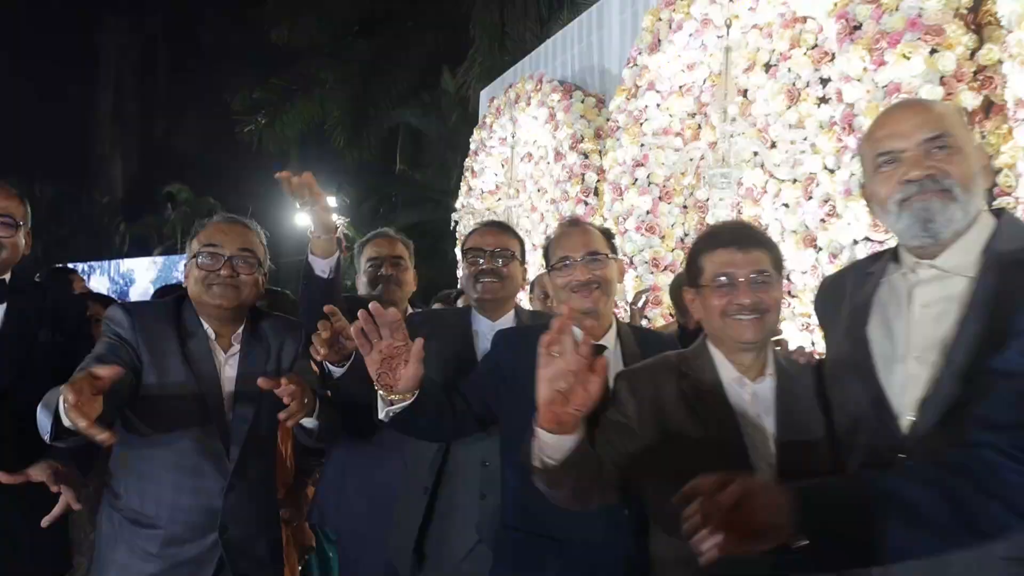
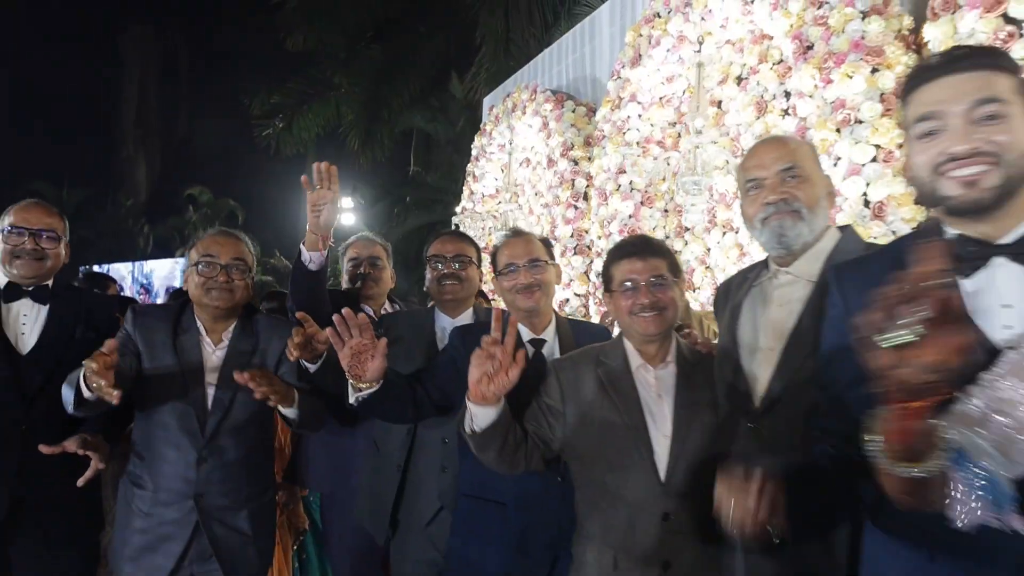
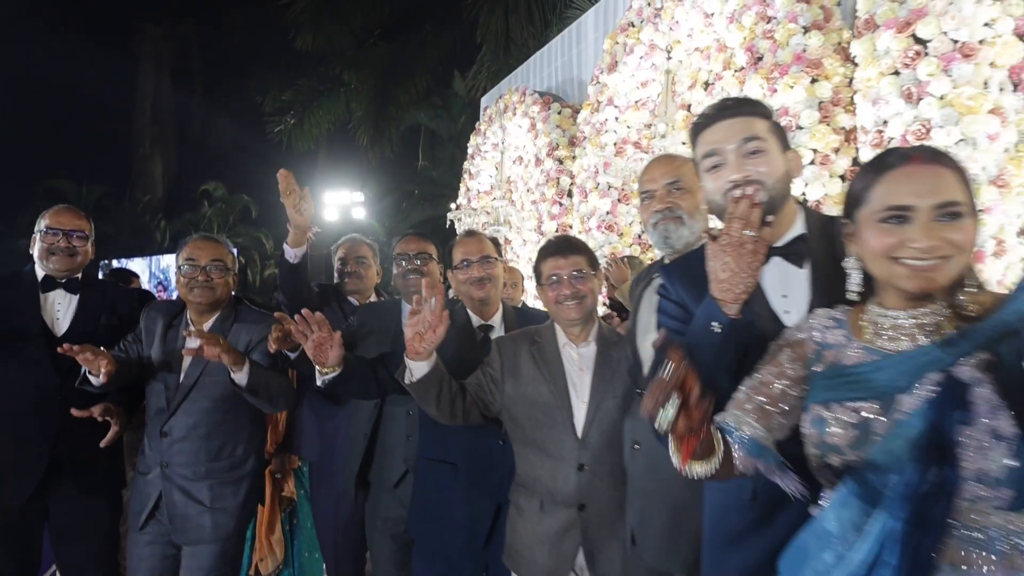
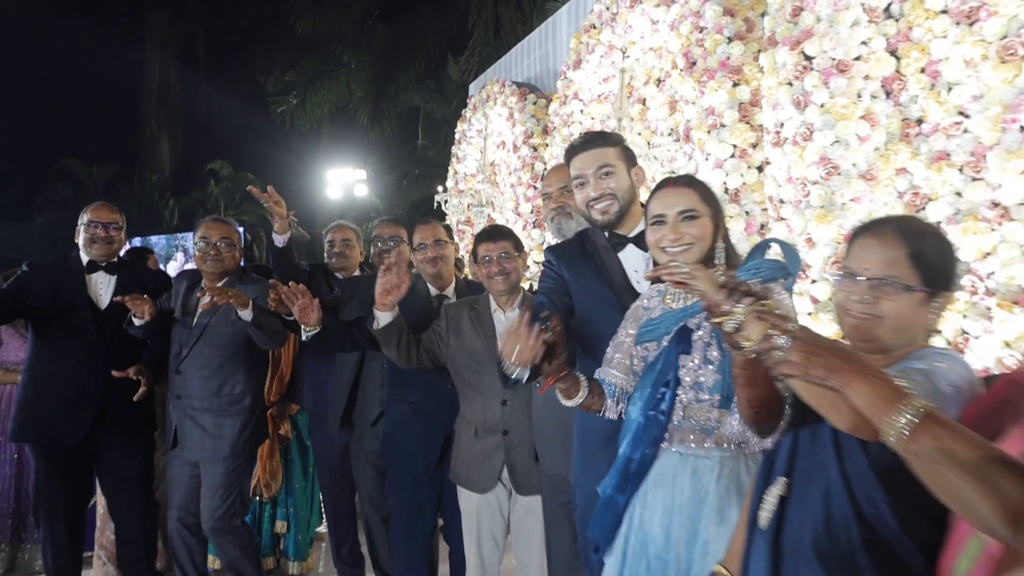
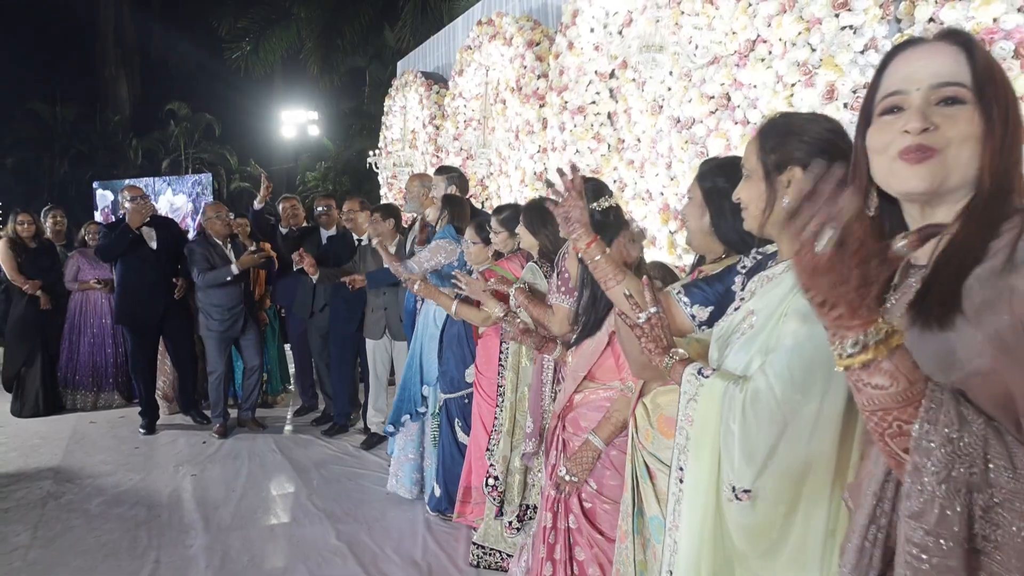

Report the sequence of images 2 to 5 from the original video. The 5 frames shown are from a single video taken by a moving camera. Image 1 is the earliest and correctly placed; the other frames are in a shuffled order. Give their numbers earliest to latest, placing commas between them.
2, 3, 4, 5
